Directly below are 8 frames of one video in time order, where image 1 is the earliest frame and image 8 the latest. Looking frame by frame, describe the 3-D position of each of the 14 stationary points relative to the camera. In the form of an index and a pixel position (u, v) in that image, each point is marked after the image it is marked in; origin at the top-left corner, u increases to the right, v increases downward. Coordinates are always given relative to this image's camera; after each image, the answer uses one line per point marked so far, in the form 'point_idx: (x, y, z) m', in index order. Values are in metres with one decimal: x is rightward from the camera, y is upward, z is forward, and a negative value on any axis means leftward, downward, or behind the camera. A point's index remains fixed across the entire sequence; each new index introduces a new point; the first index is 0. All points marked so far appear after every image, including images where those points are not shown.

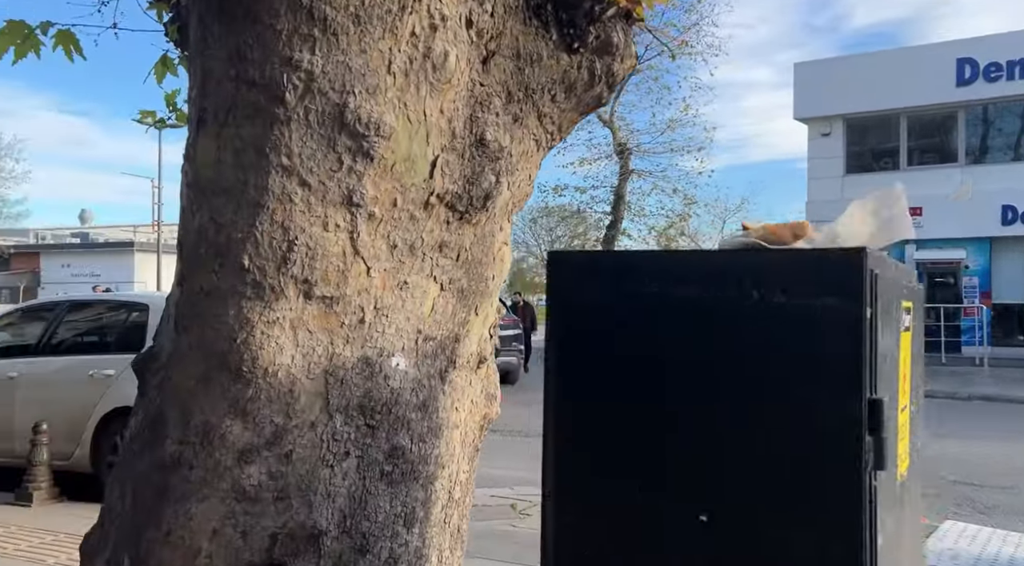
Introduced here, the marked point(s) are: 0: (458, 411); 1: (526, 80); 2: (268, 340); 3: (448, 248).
0: (-0.1, -0.3, +1.7) m
1: (0.0, +0.4, +1.7) m
2: (-0.4, -0.1, +1.5) m
3: (-0.1, +0.1, +1.6) m
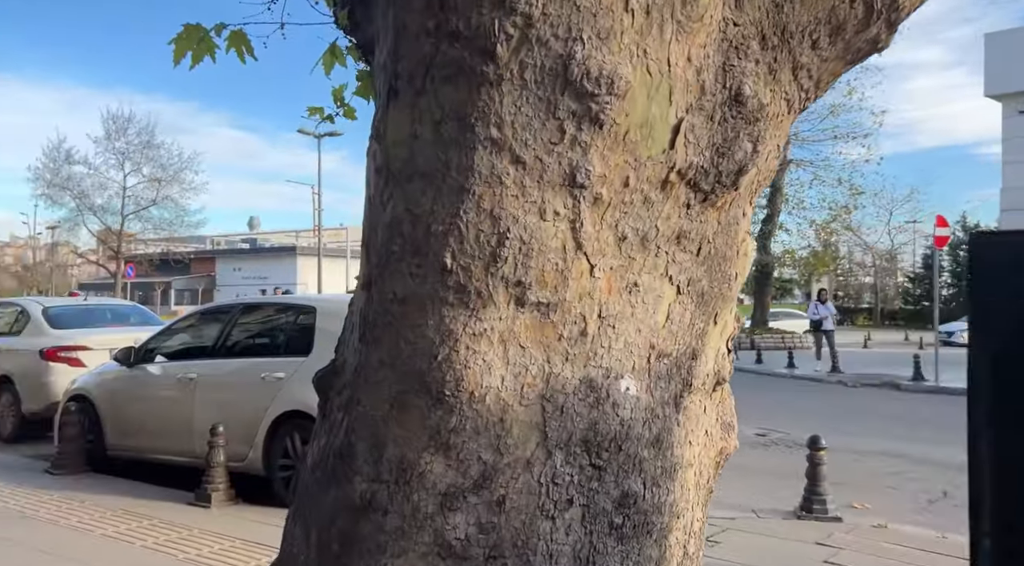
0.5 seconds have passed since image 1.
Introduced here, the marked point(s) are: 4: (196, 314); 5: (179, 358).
0: (+0.3, -0.3, +1.4) m
1: (+0.4, +0.4, +1.3) m
2: (-0.1, -0.1, +1.2) m
3: (+0.3, +0.1, +1.3) m
4: (-2.7, -0.3, +7.1) m
5: (-2.8, -0.6, +7.1) m
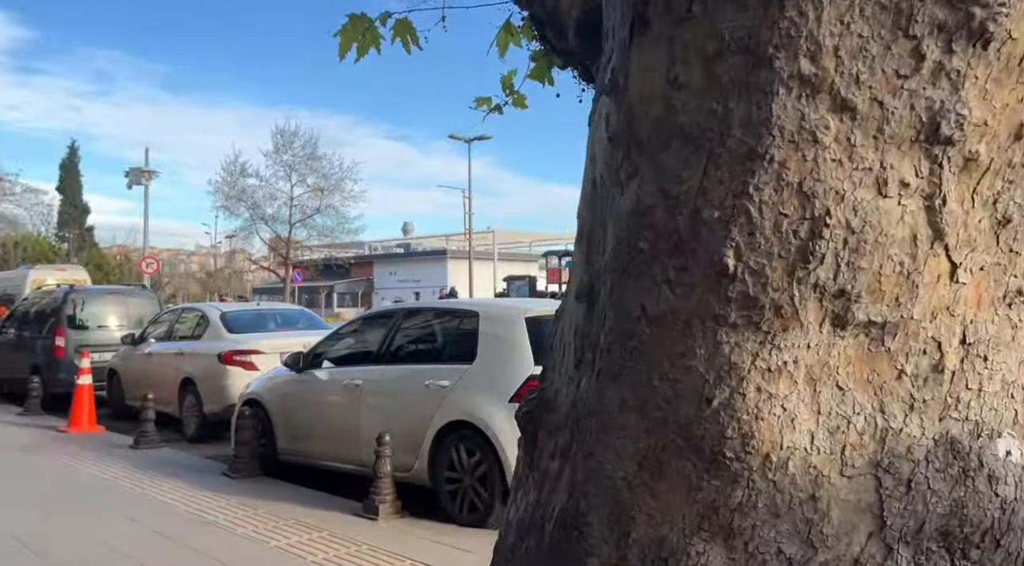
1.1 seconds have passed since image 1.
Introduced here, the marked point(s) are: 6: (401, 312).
0: (+0.6, -0.3, +0.9) m
1: (+0.7, +0.4, +0.8) m
2: (+0.2, -0.1, +0.8) m
3: (+0.6, +0.1, +0.8) m
4: (-1.3, -0.3, +7.1) m
5: (-1.4, -0.7, +7.1) m
6: (-0.9, -0.2, +6.7) m
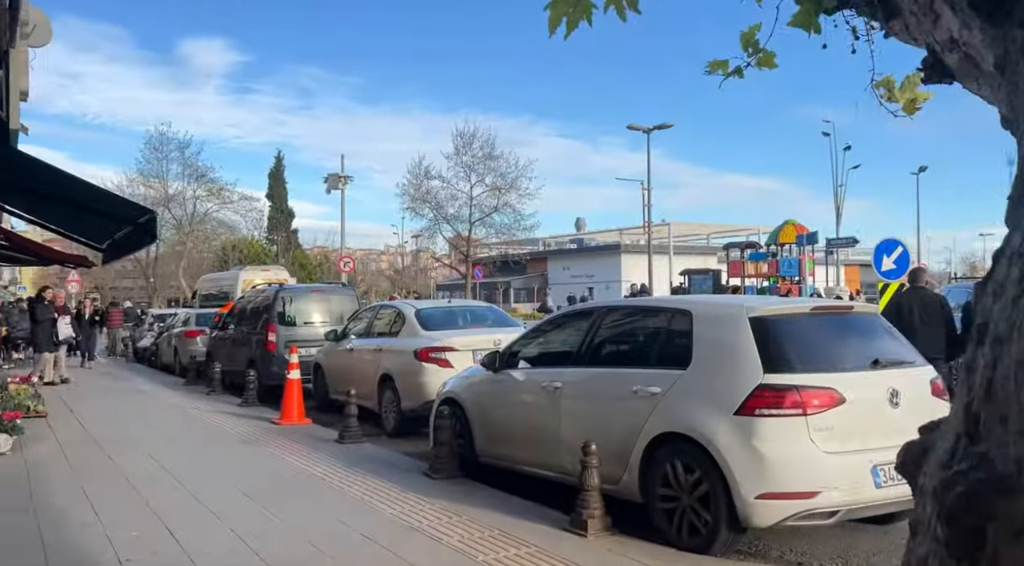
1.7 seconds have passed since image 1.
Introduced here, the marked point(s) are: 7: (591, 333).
0: (+0.9, -0.3, +0.3) m
1: (+1.0, +0.4, +0.2) m
2: (+0.5, -0.1, +0.3) m
3: (+0.8, +0.1, +0.3) m
4: (+0.4, -0.3, +6.8) m
5: (+0.3, -0.6, +6.8) m
6: (+0.7, -0.2, +6.3) m
7: (+0.6, -0.4, +6.3) m
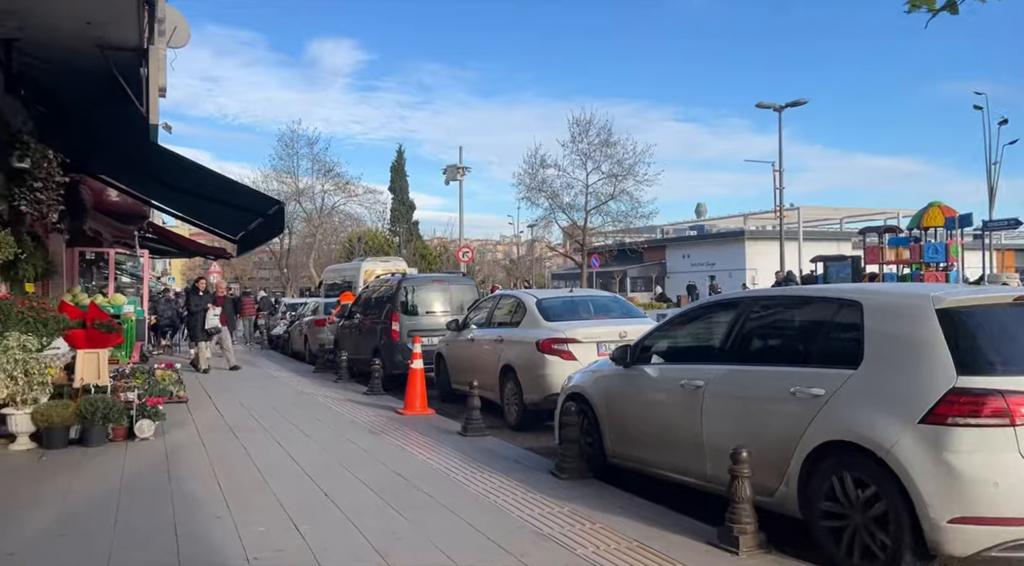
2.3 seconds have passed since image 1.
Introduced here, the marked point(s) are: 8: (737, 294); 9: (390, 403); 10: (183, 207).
0: (+1.0, -0.3, -0.2) m
1: (+1.1, +0.4, -0.3) m
2: (+0.6, -0.1, -0.2) m
3: (+0.9, +0.1, -0.3) m
4: (+1.4, -0.2, +6.3) m
5: (+1.2, -0.6, +6.2) m
6: (+1.6, -0.1, +5.8) m
7: (+1.5, -0.3, +5.8) m
8: (+1.6, -0.1, +5.9) m
9: (-1.9, -1.8, +12.8) m
10: (-5.1, +1.2, +13.3) m
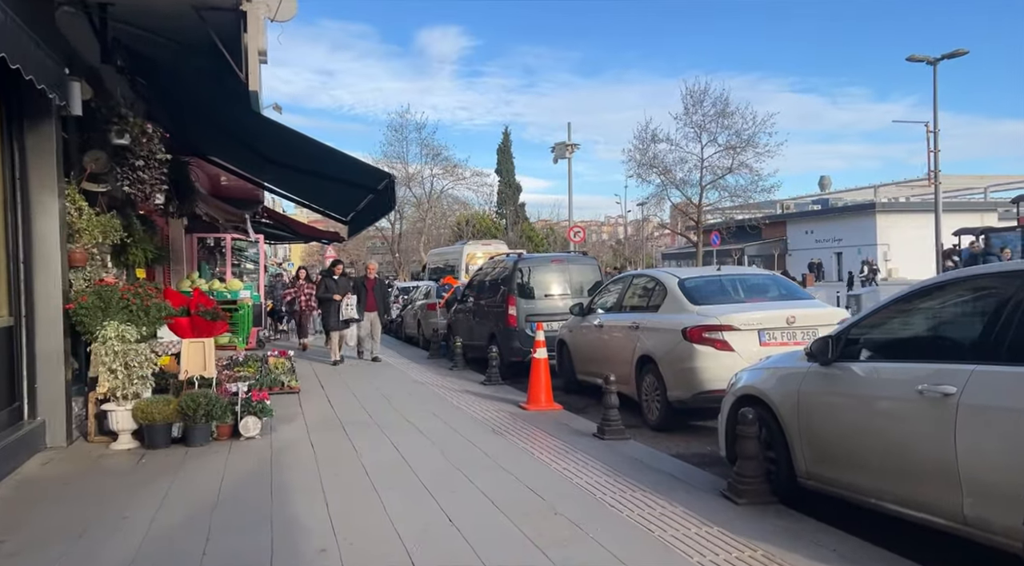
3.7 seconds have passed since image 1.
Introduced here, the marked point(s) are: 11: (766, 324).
0: (+1.2, -0.3, -1.7) m
1: (+1.2, +0.4, -1.8) m
2: (+0.8, -0.1, -1.6) m
3: (+1.1, +0.1, -1.7) m
4: (+2.3, 0.0, +4.7) m
5: (+2.2, -0.4, +4.7) m
6: (+2.5, 0.0, +4.2) m
7: (+2.4, -0.1, +4.2) m
8: (+2.5, +0.1, +4.3) m
9: (0.0, -1.5, +11.7) m
10: (-3.2, +1.4, +12.5) m
11: (+2.8, -0.4, +9.3) m
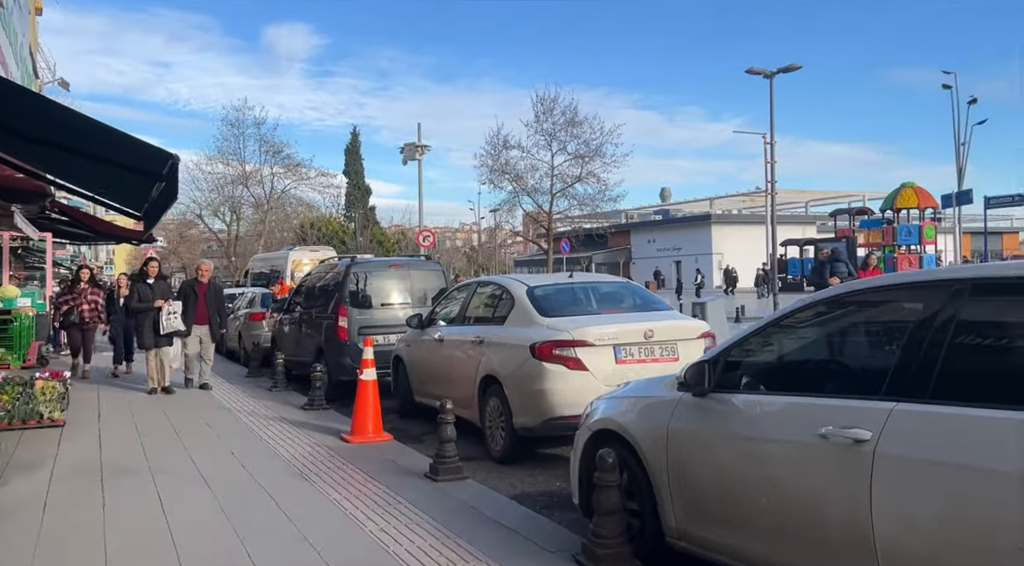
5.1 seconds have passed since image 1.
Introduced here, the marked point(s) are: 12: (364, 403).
0: (+1.4, -0.3, -2.9) m
1: (+1.4, +0.4, -3.1) m
2: (+1.0, -0.1, -3.0) m
3: (+1.3, +0.1, -3.0) m
4: (+1.4, -0.1, +3.5) m
5: (+1.3, -0.5, +3.5) m
6: (+1.7, 0.0, +3.0) m
7: (+1.6, -0.2, +3.0) m
8: (+1.6, 0.0, +3.2) m
9: (-2.1, -1.6, +10.0) m
10: (-5.4, +1.3, +10.2) m
11: (+1.0, -0.5, +8.1) m
12: (-1.6, -1.3, +9.1) m
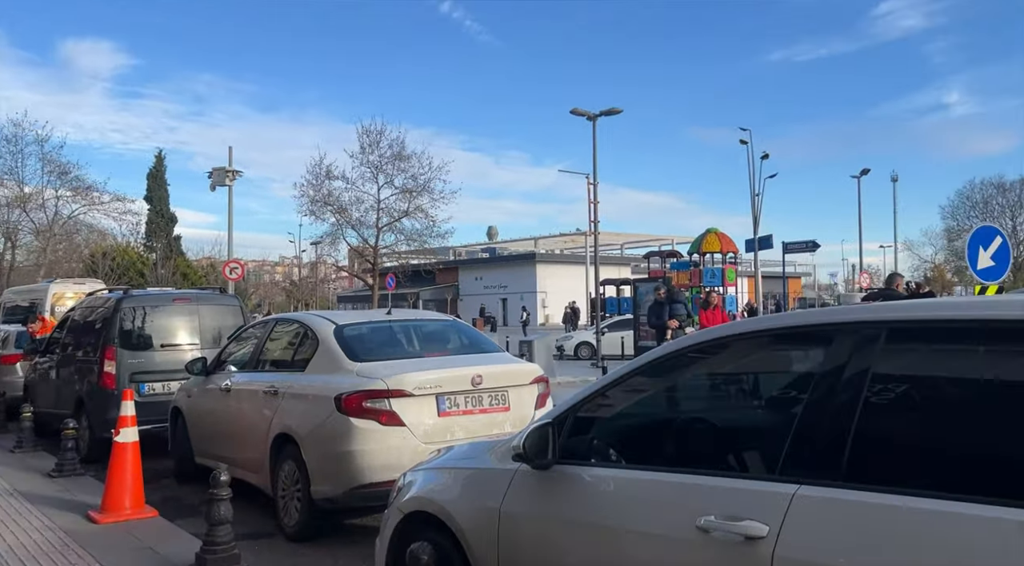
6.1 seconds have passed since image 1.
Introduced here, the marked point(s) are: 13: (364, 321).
0: (+2.0, -0.1, -3.9) m
1: (+2.1, +0.5, -4.0) m
2: (+1.6, 0.0, -4.0) m
3: (+1.9, +0.2, -3.9) m
4: (+0.7, -0.2, +2.5) m
5: (+0.6, -0.6, +2.4) m
6: (+1.1, -0.1, +2.1) m
7: (+1.0, -0.3, +2.0) m
8: (+1.0, -0.1, +2.2) m
9: (-4.0, -2.0, +8.0) m
10: (-7.3, +1.0, +7.7) m
11: (-0.6, -0.8, +6.9) m
12: (-3.3, -1.6, +7.3) m
13: (-1.4, -0.4, +8.1) m
